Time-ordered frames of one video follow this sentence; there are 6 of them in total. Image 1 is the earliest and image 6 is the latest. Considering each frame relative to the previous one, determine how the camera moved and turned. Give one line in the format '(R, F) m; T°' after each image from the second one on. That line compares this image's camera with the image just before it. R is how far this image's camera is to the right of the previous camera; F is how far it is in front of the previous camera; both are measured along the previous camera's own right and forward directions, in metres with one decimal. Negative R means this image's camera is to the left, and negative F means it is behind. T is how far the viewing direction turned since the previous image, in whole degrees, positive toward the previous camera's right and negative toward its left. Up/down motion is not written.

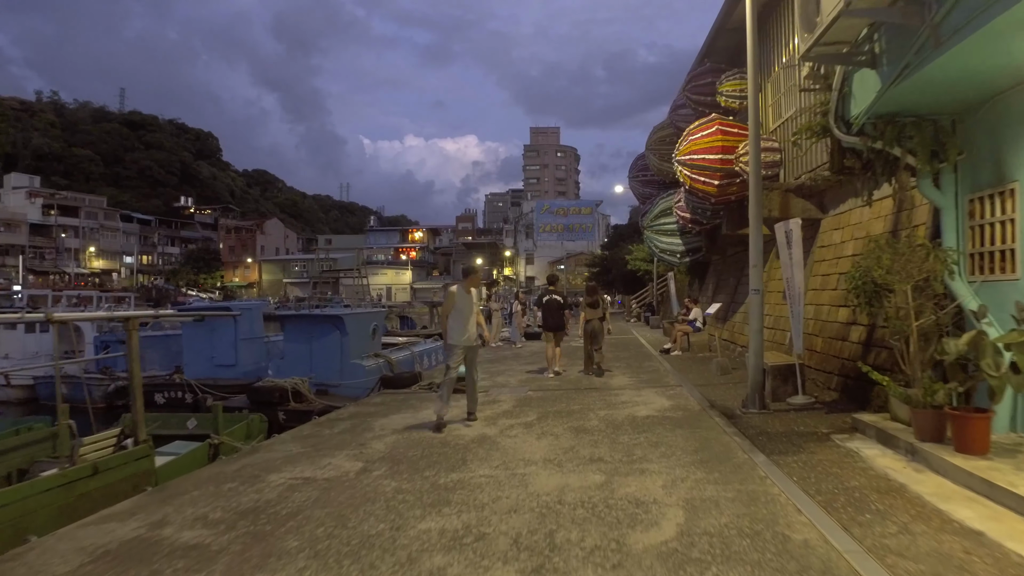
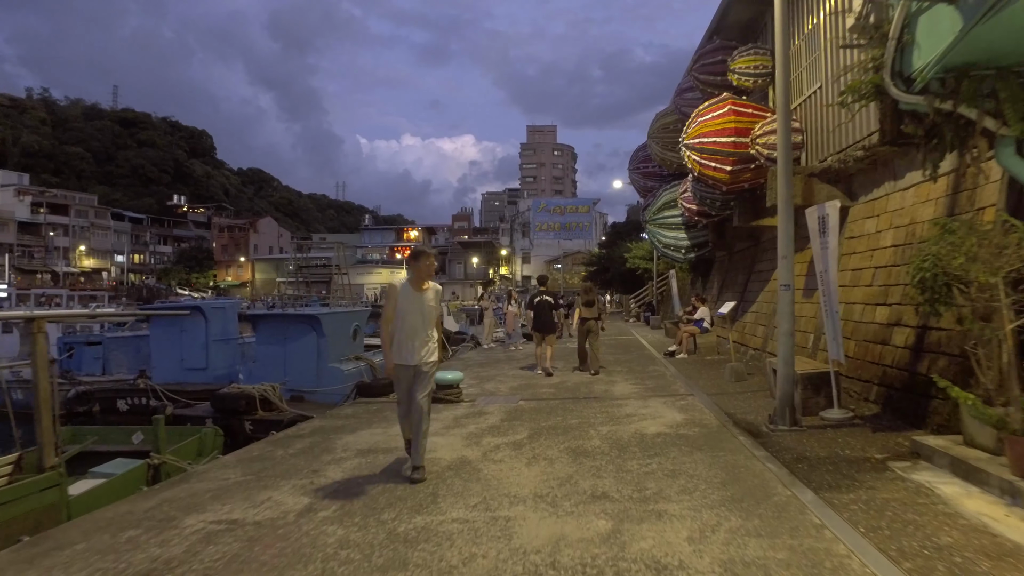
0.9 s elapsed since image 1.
(+0.1, +1.1) m; 0°
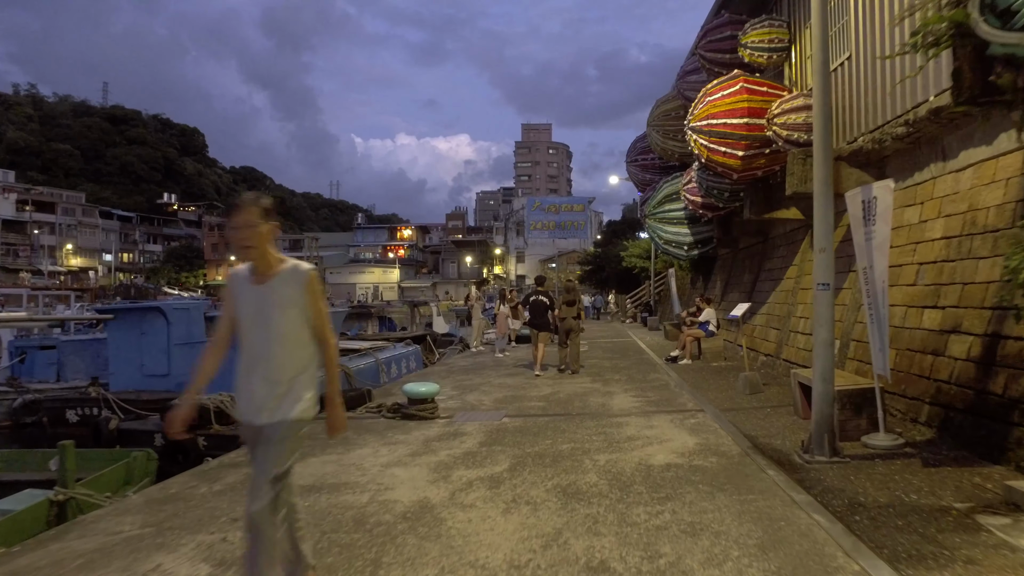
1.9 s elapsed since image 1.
(+0.1, +1.1) m; 0°
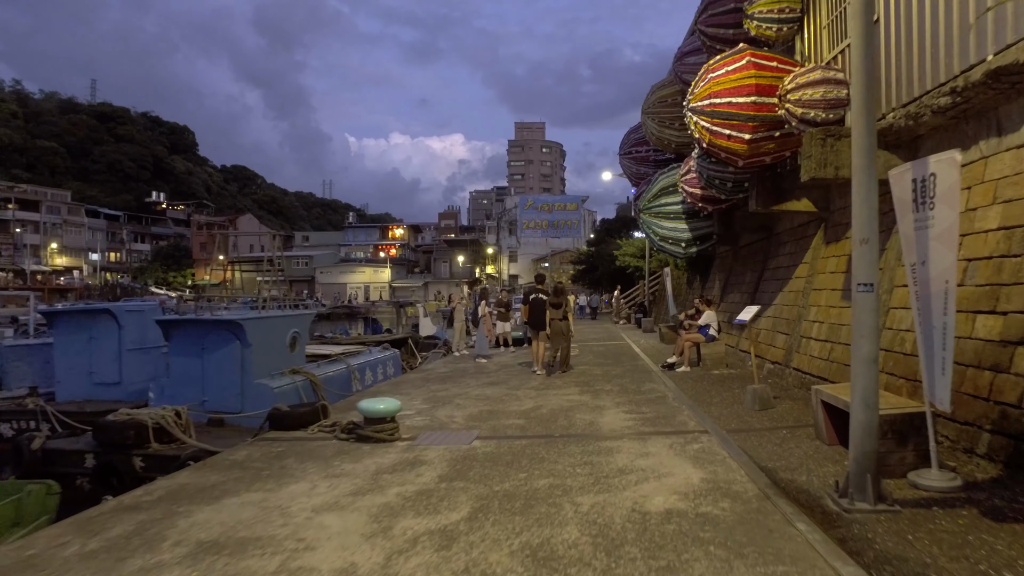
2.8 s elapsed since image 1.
(+0.2, +1.1) m; +1°
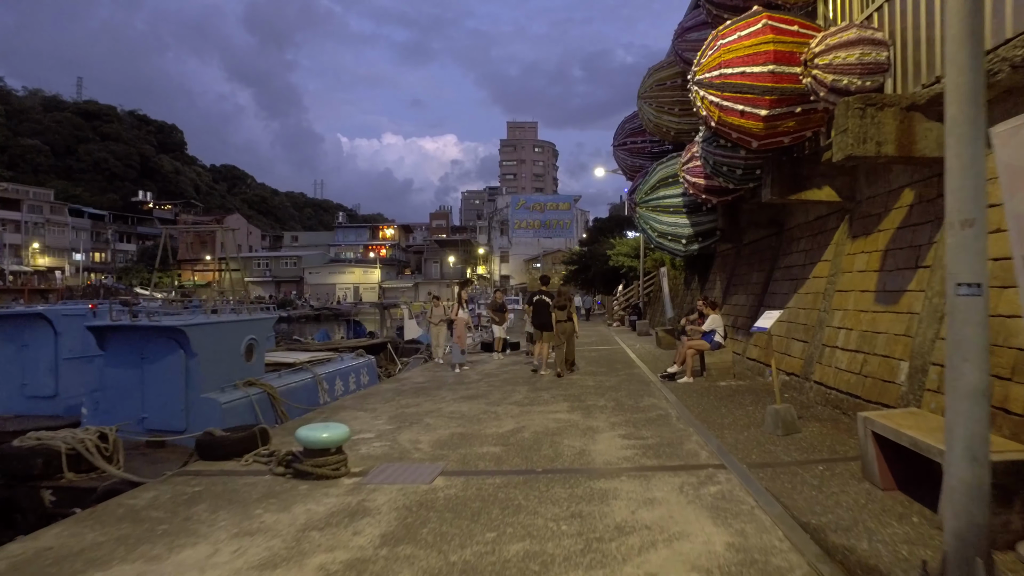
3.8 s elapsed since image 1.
(+0.2, +1.2) m; +1°
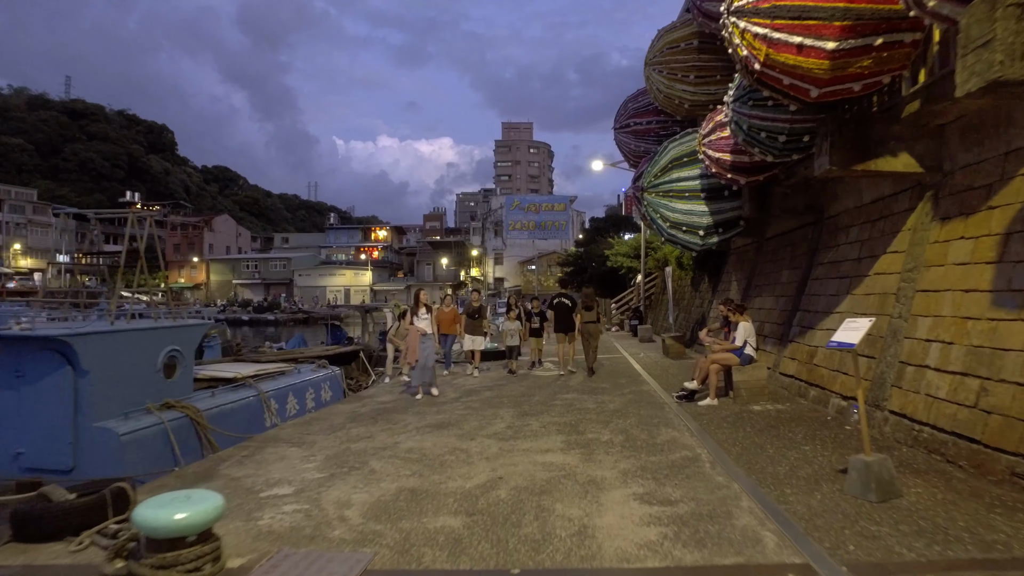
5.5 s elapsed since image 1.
(+0.2, +2.0) m; 0°
